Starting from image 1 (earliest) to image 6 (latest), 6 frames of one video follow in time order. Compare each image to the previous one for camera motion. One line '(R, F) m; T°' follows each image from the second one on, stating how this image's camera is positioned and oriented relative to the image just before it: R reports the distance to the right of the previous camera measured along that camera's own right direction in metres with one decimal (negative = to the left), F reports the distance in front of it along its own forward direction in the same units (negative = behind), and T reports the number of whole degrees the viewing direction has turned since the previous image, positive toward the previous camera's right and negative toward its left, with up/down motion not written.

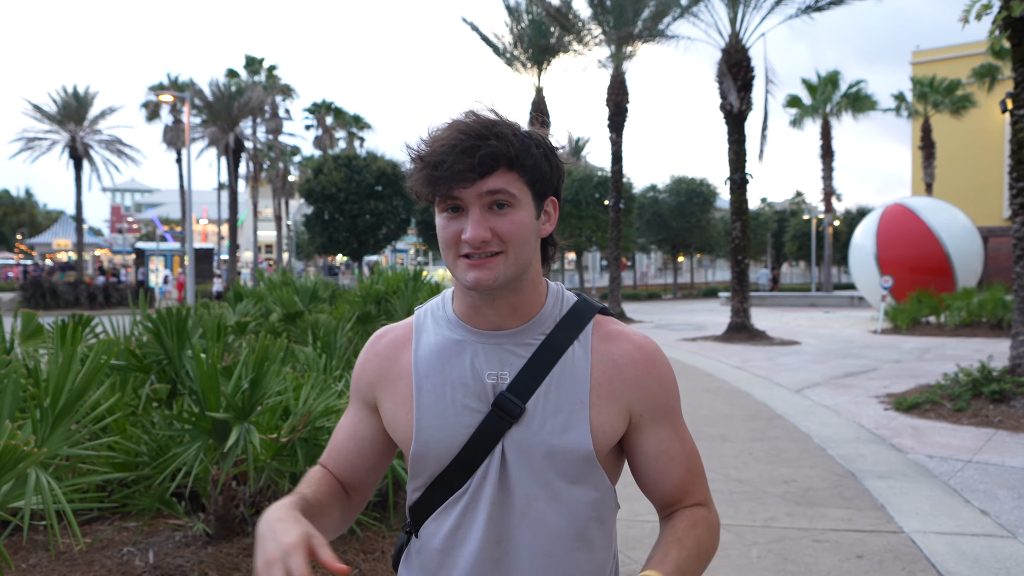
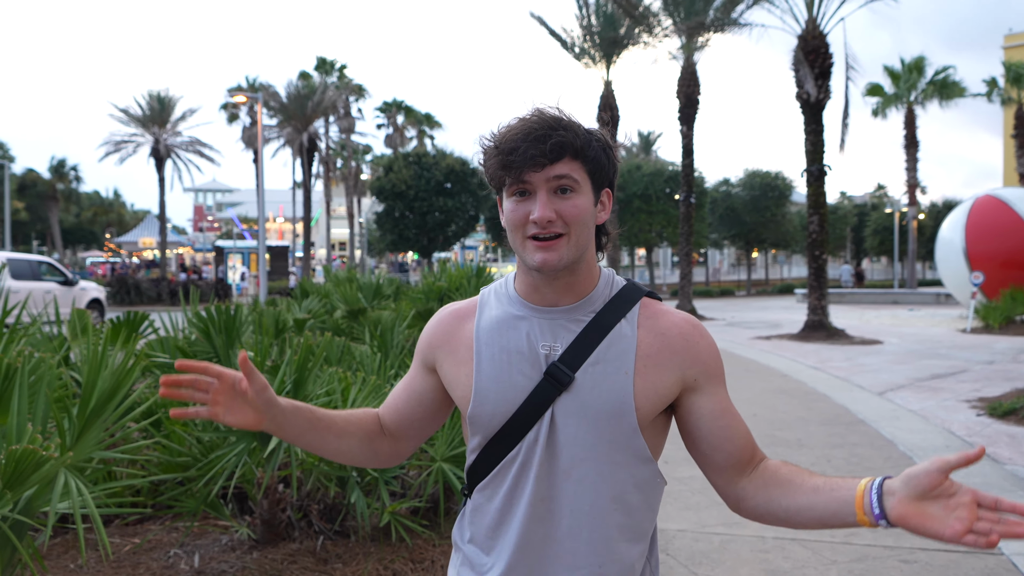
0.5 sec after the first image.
(+0.1, +0.2) m; -5°
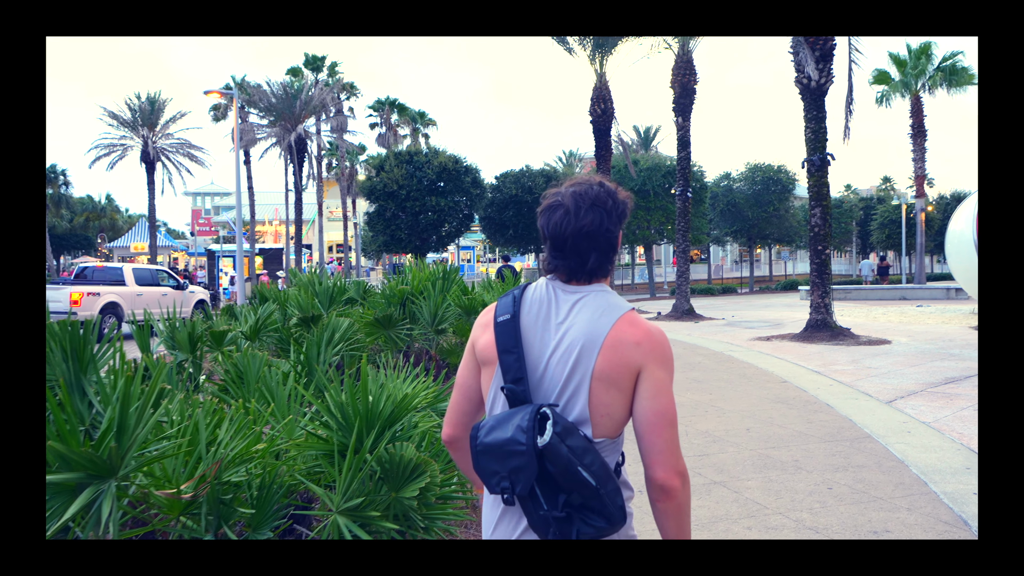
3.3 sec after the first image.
(+0.4, +0.8) m; 0°
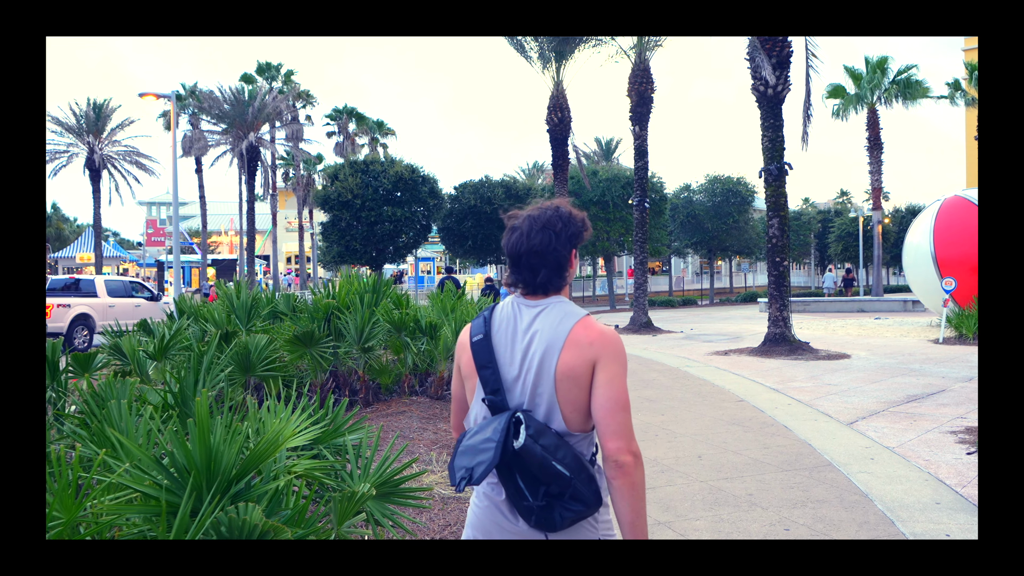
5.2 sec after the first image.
(+0.3, +0.6) m; +3°
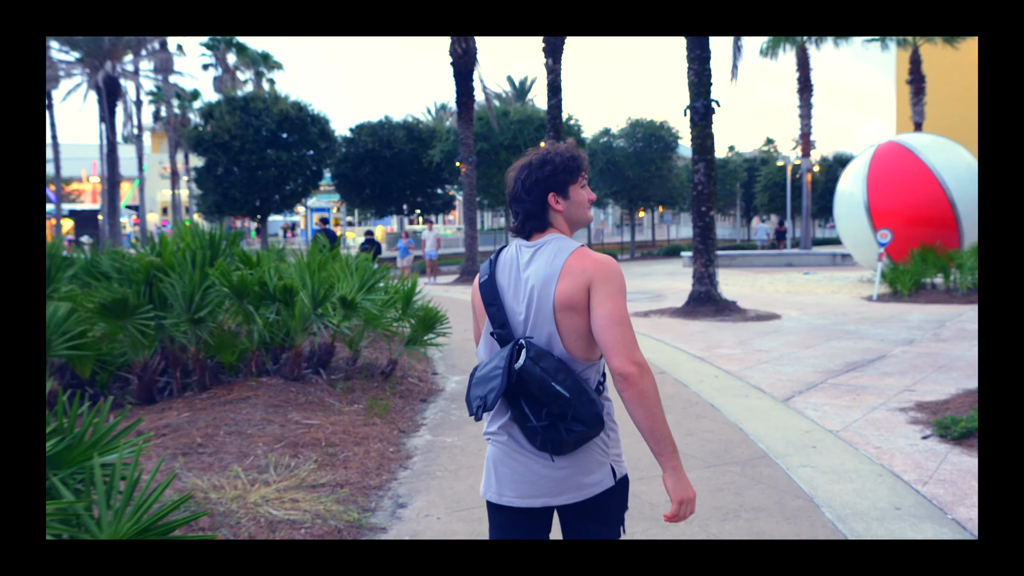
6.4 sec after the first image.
(+0.5, +1.3) m; +5°
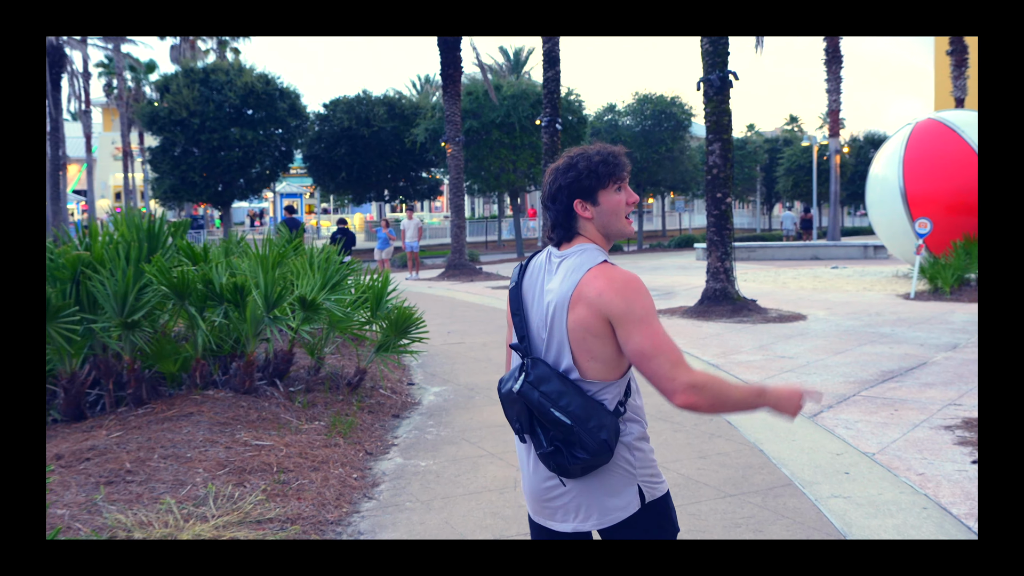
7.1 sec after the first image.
(+0.2, +0.8) m; -1°
